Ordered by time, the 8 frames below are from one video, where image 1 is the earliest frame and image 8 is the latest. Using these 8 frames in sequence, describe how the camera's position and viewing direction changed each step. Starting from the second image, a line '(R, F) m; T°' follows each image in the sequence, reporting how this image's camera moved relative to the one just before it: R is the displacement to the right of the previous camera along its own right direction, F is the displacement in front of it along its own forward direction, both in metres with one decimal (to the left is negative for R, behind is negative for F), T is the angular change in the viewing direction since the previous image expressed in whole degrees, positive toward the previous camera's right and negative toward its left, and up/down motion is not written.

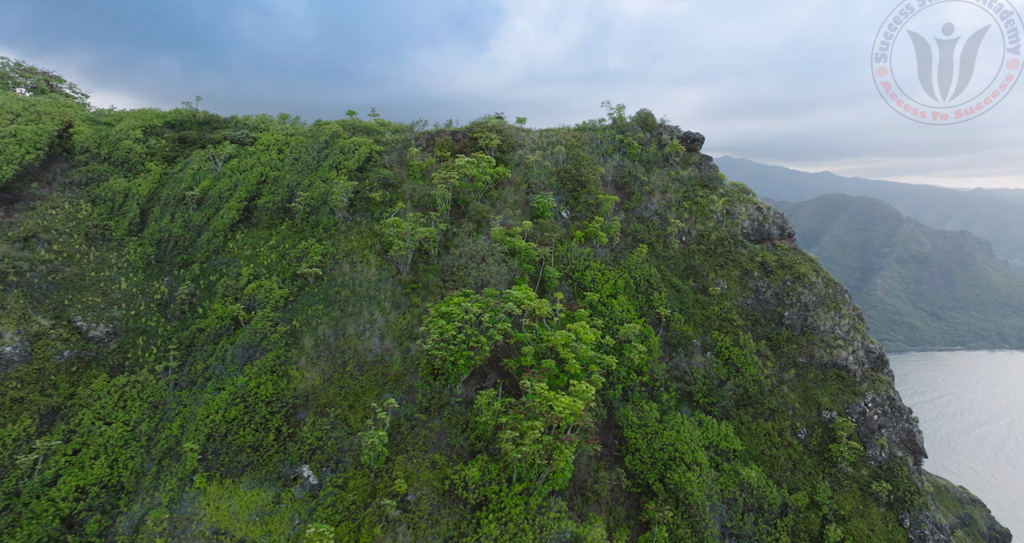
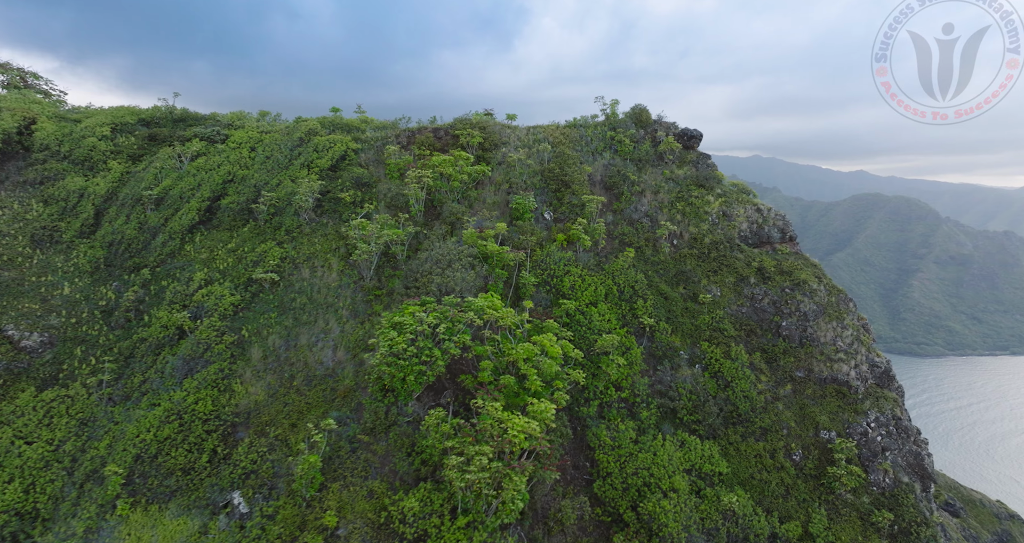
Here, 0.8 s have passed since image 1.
(+1.5, +1.4) m; -2°
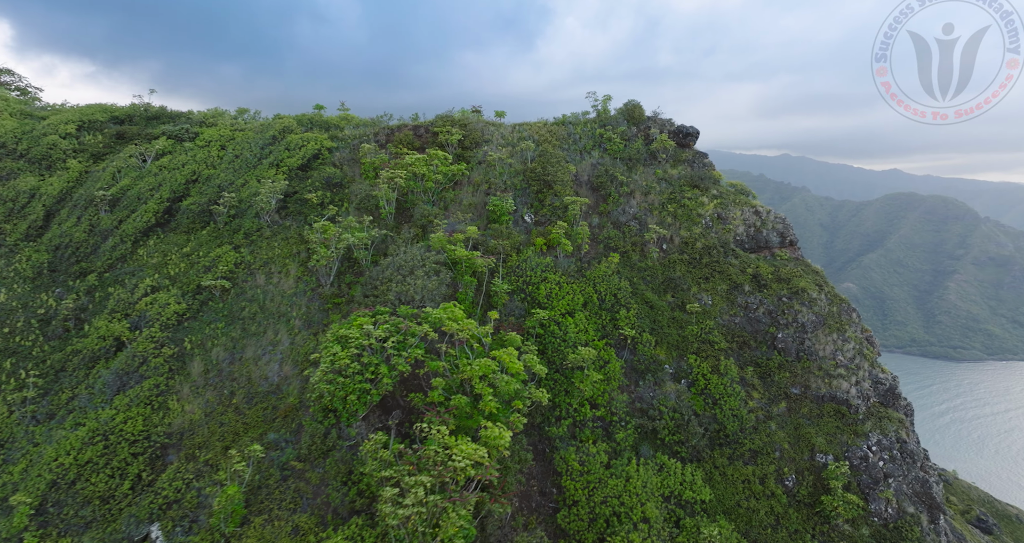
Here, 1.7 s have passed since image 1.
(+1.4, +1.3) m; -1°
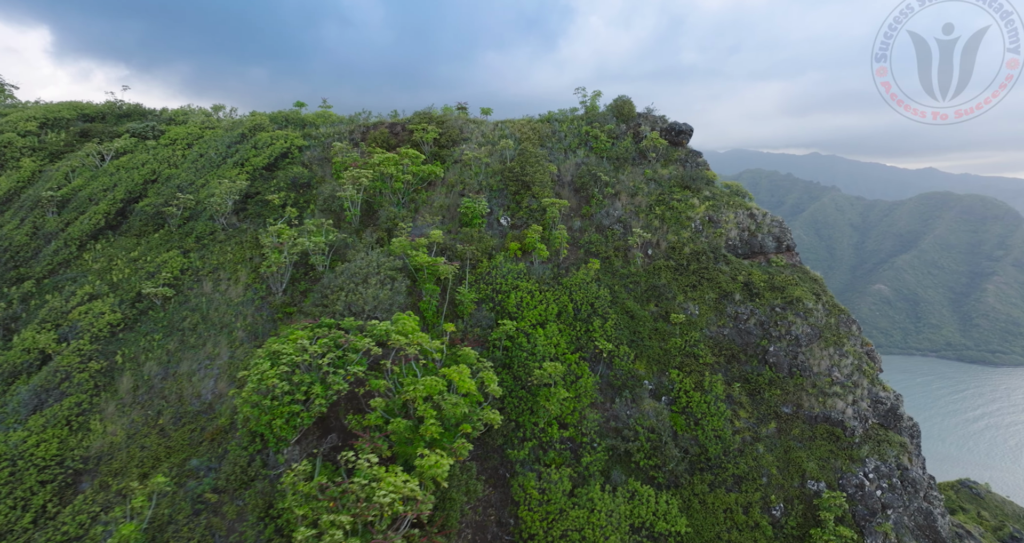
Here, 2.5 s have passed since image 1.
(+1.4, +1.3) m; -1°
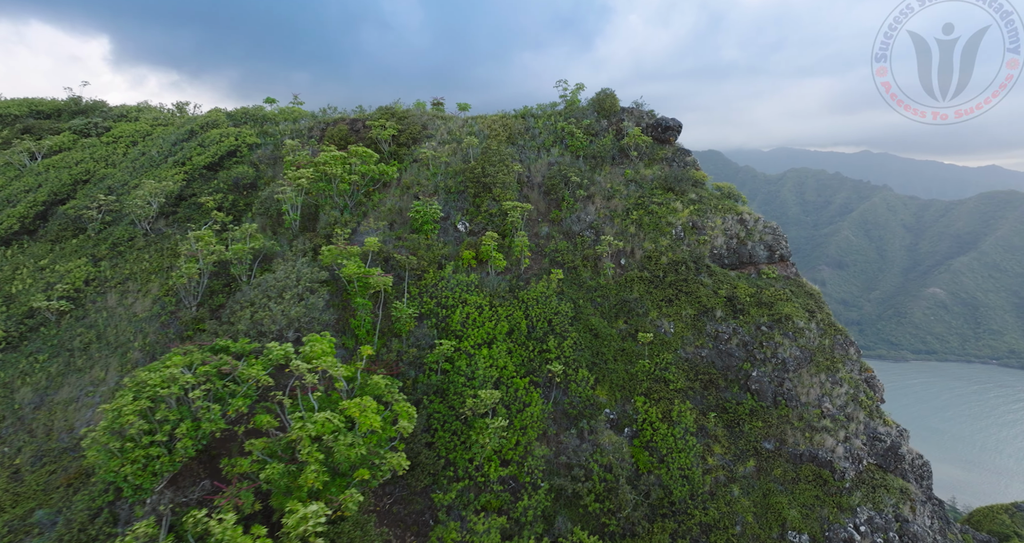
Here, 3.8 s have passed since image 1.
(+2.1, +2.0) m; -2°
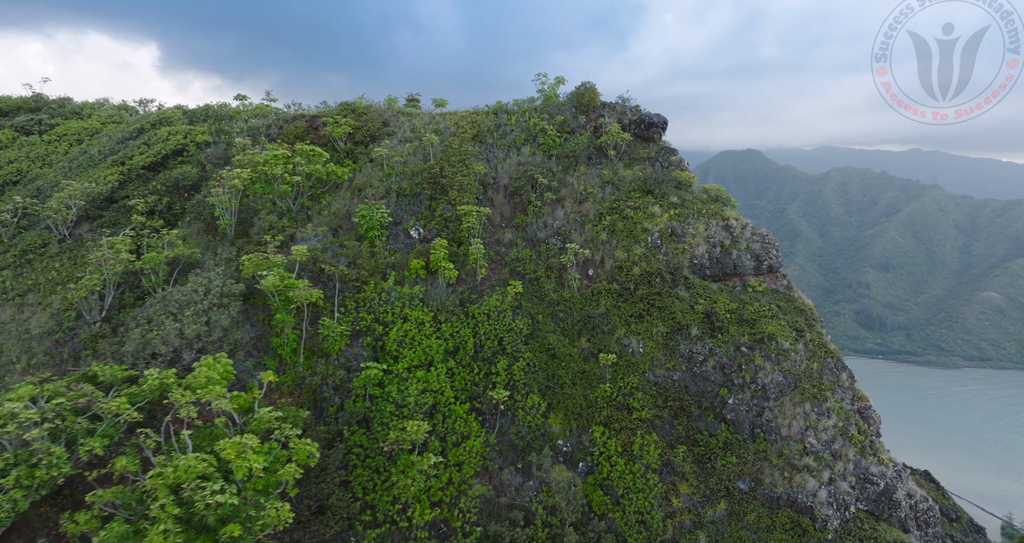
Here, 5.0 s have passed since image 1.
(+1.8, +1.7) m; -2°
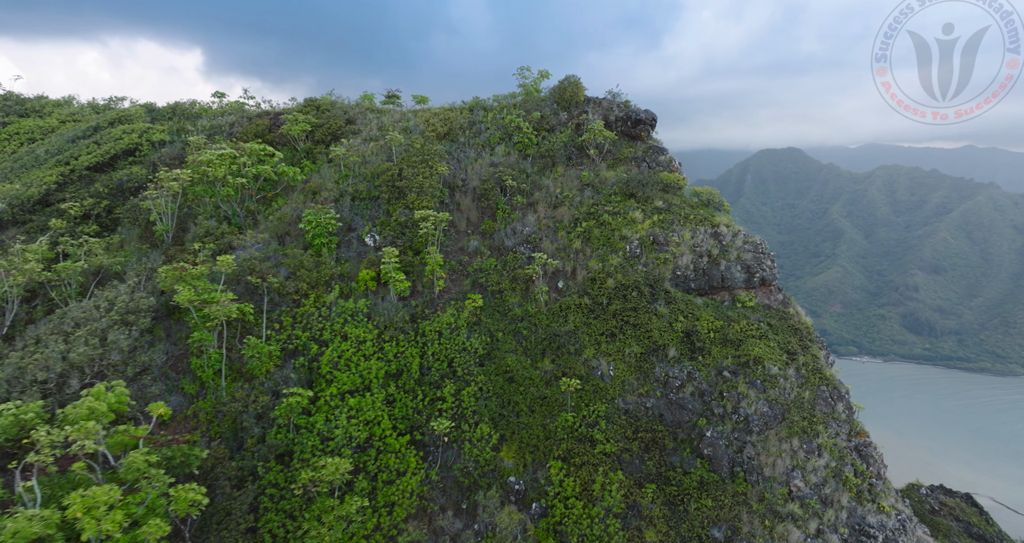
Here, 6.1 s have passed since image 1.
(+1.5, +1.5) m; -2°
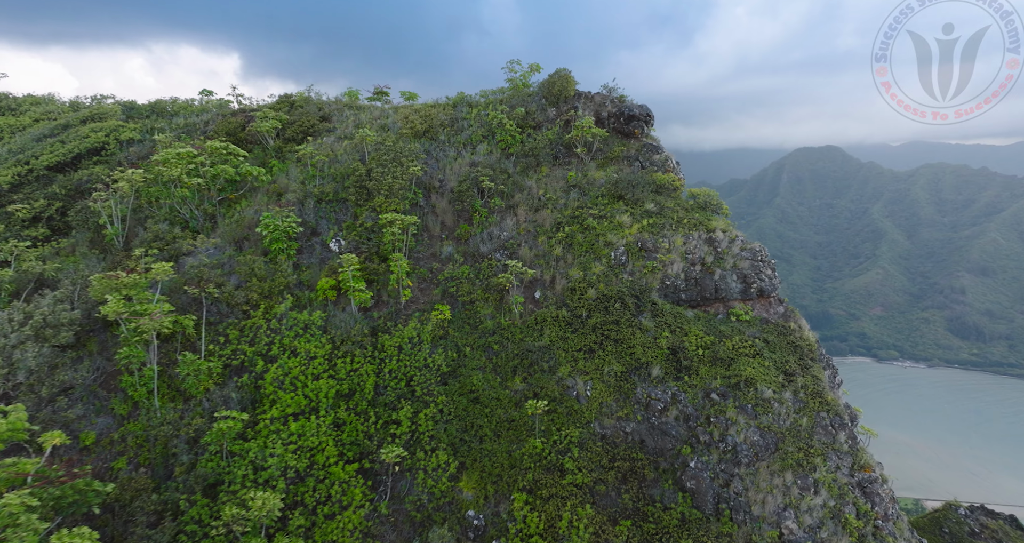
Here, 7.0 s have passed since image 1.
(+1.1, +1.2) m; -2°
